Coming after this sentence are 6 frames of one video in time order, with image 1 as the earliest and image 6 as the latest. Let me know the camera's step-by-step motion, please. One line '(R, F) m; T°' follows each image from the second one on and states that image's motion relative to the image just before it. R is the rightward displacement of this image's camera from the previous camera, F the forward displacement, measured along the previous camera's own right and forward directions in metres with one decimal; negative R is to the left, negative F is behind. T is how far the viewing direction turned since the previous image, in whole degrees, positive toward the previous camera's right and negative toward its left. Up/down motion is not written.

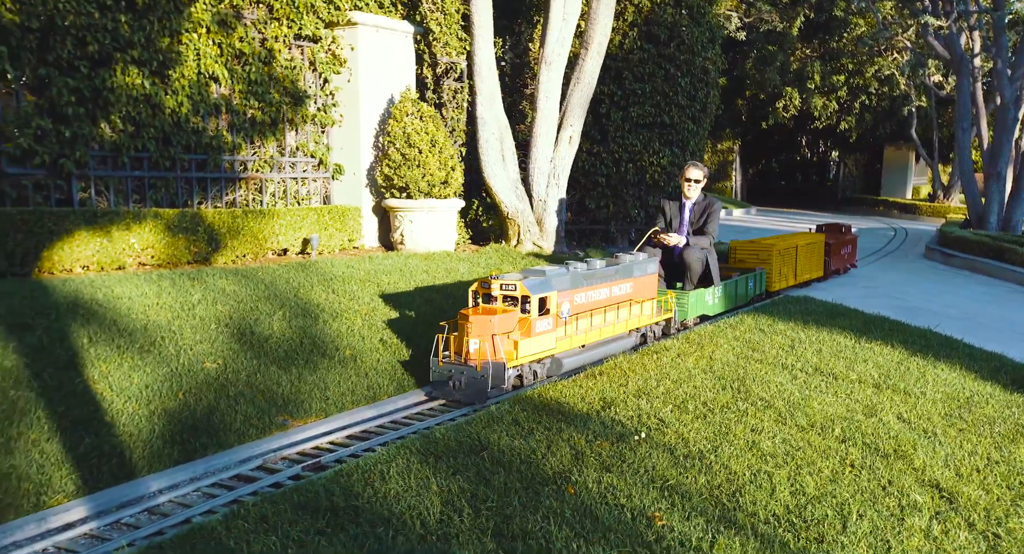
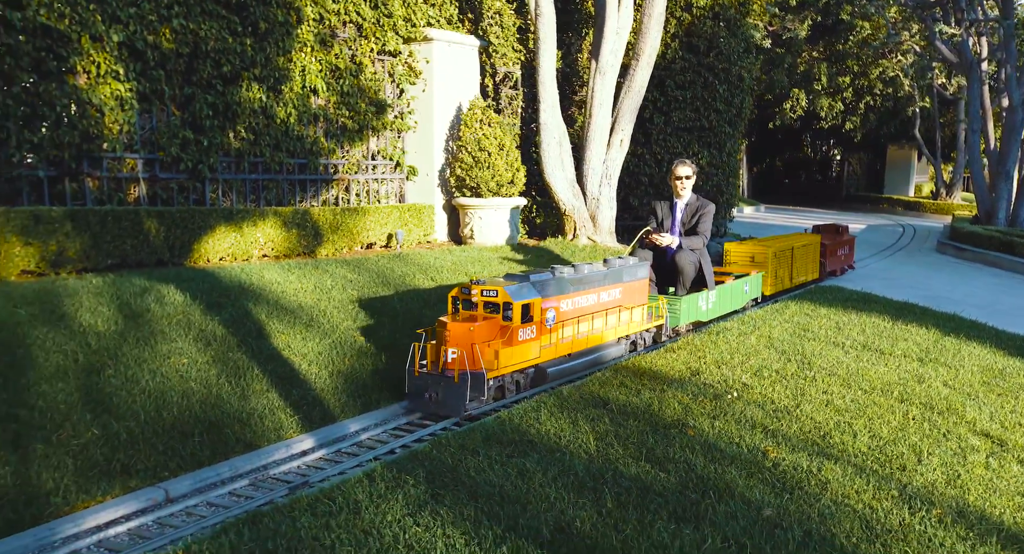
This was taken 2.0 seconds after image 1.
(-1.1, -1.3) m; 0°
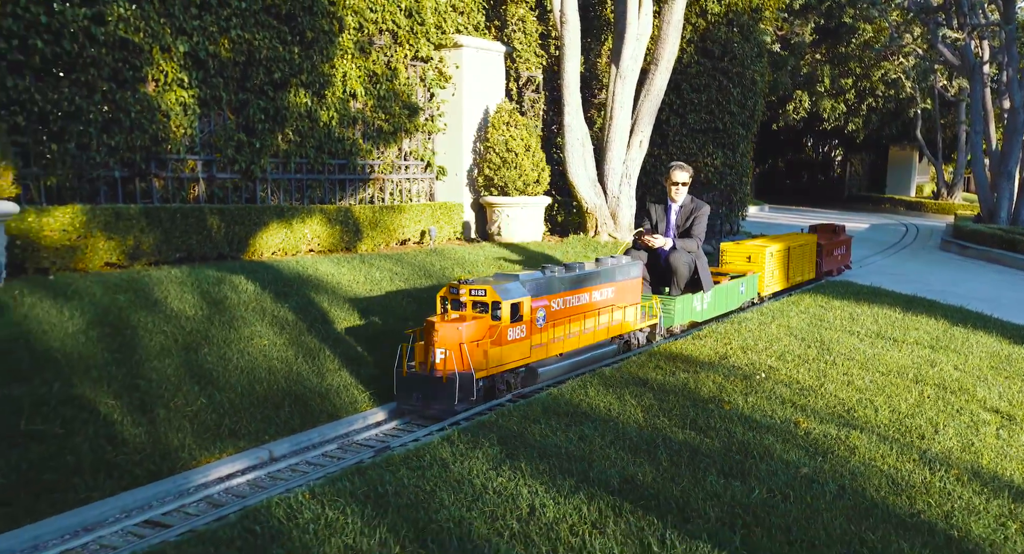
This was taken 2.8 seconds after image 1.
(-0.5, -0.7) m; 0°
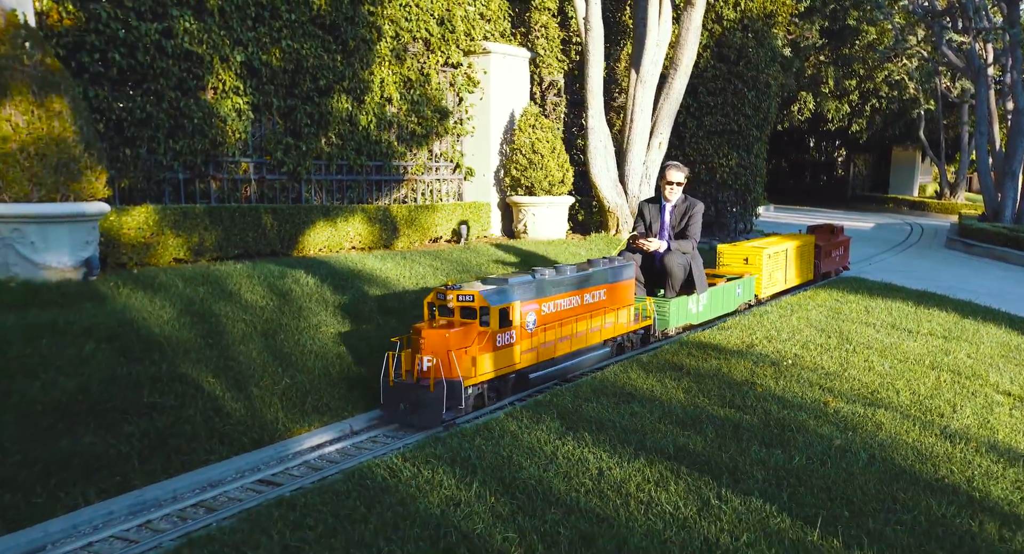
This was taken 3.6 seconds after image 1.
(-0.5, -0.6) m; 0°
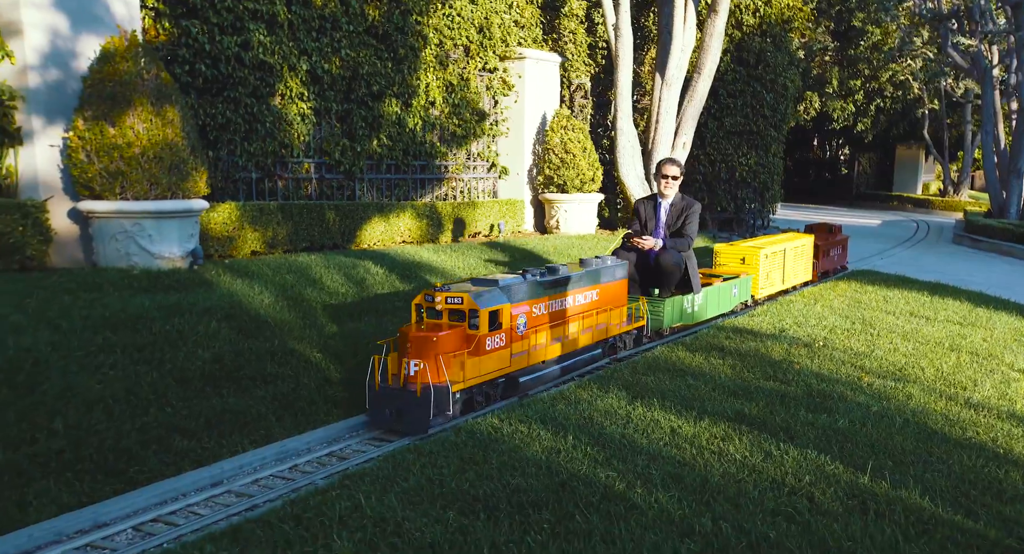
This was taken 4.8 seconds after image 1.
(-0.6, -0.8) m; 0°
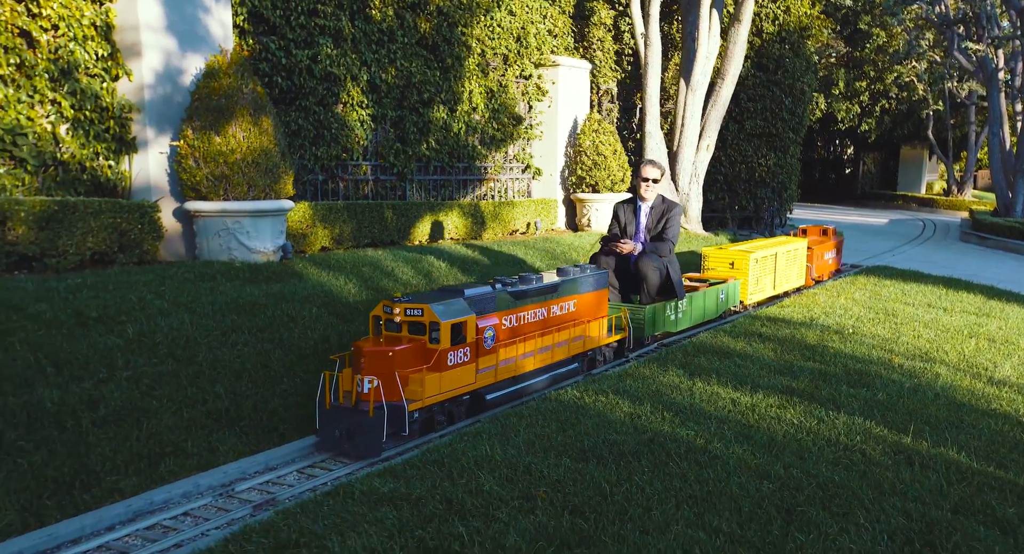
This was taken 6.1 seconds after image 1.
(-0.7, -0.8) m; 0°
